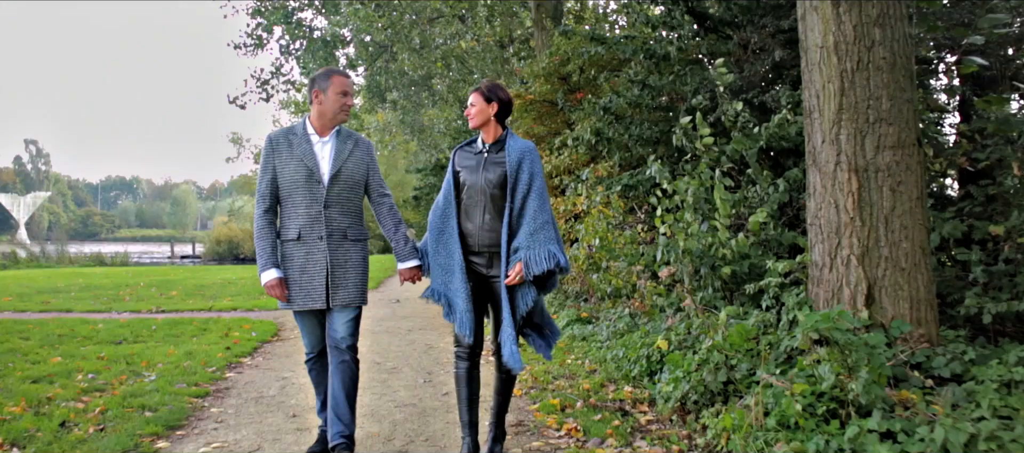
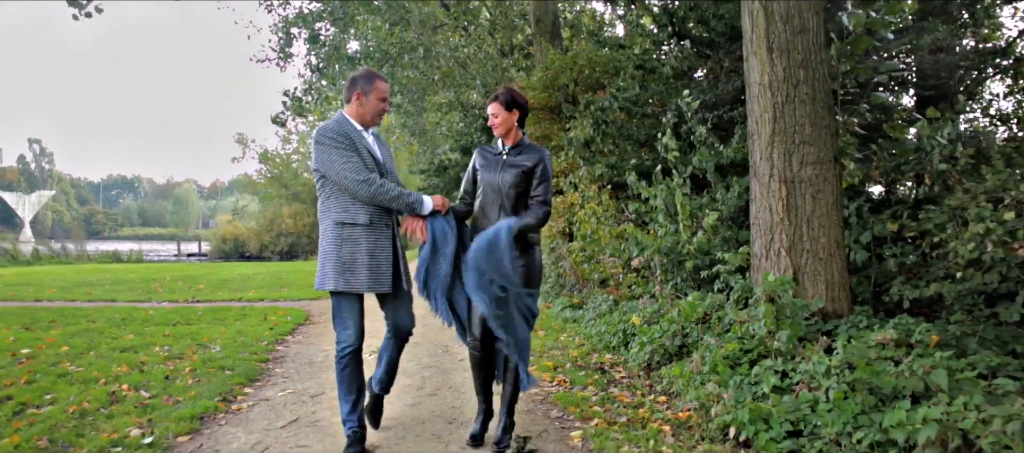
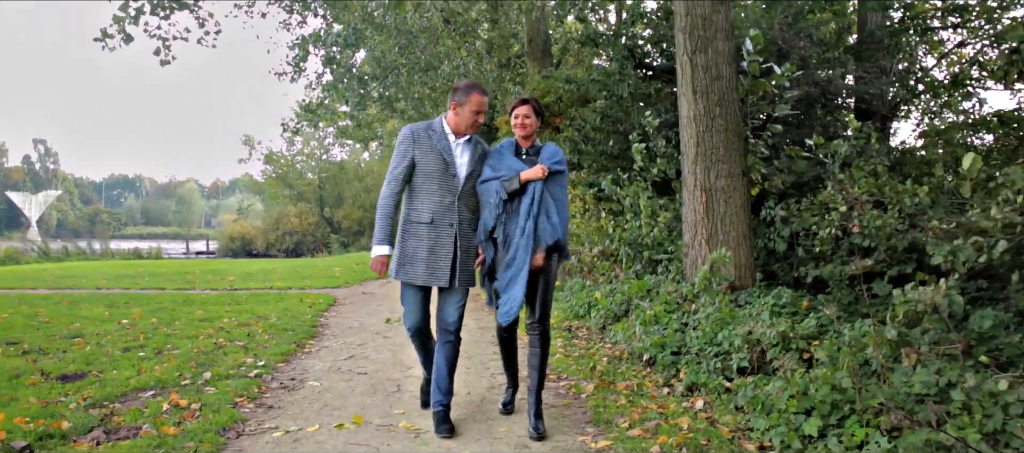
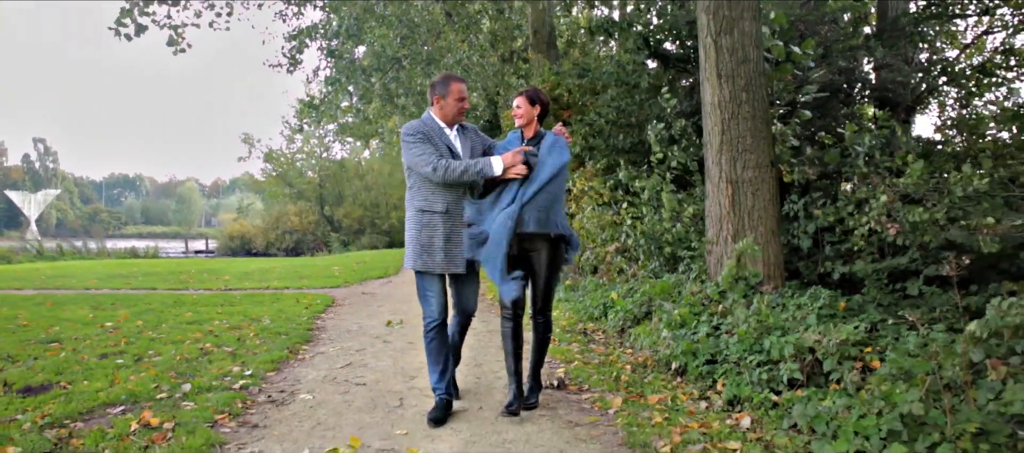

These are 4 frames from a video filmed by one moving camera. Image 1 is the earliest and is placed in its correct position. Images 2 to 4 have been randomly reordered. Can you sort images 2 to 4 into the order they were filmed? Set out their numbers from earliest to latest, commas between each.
2, 4, 3
